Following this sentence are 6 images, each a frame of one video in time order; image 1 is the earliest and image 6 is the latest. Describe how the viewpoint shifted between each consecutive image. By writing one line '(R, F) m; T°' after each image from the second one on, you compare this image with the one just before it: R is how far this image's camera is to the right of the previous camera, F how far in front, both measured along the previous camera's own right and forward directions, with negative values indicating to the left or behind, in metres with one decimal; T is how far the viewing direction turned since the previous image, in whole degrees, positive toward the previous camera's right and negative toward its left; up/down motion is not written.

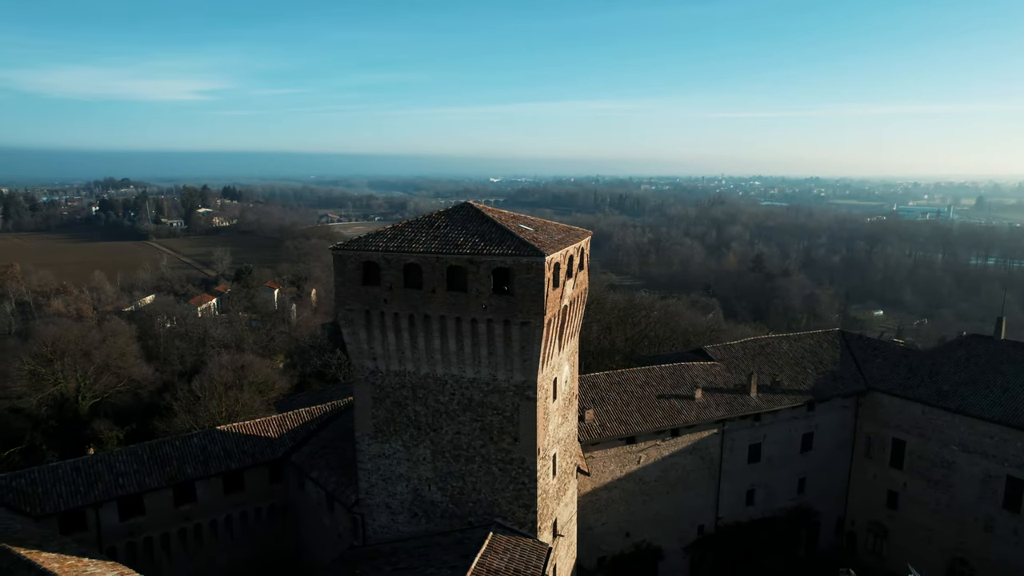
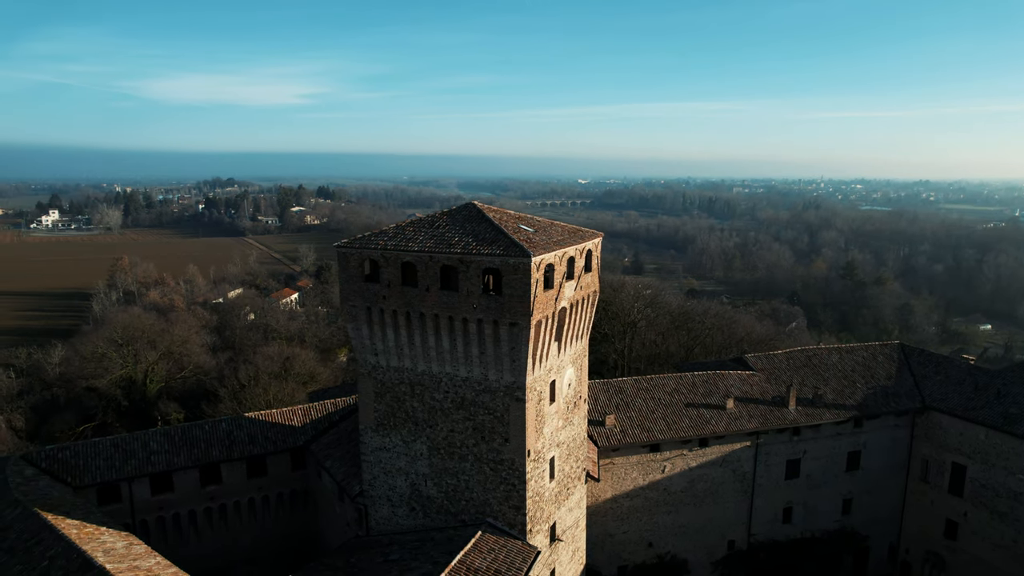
(+1.9, +0.1) m; -7°
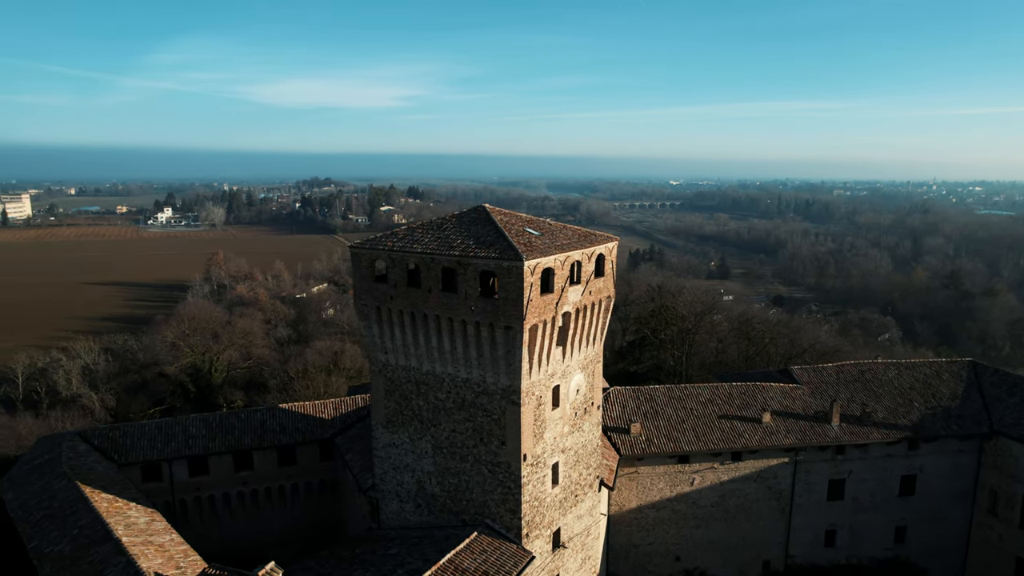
(+1.8, +0.1) m; -8°
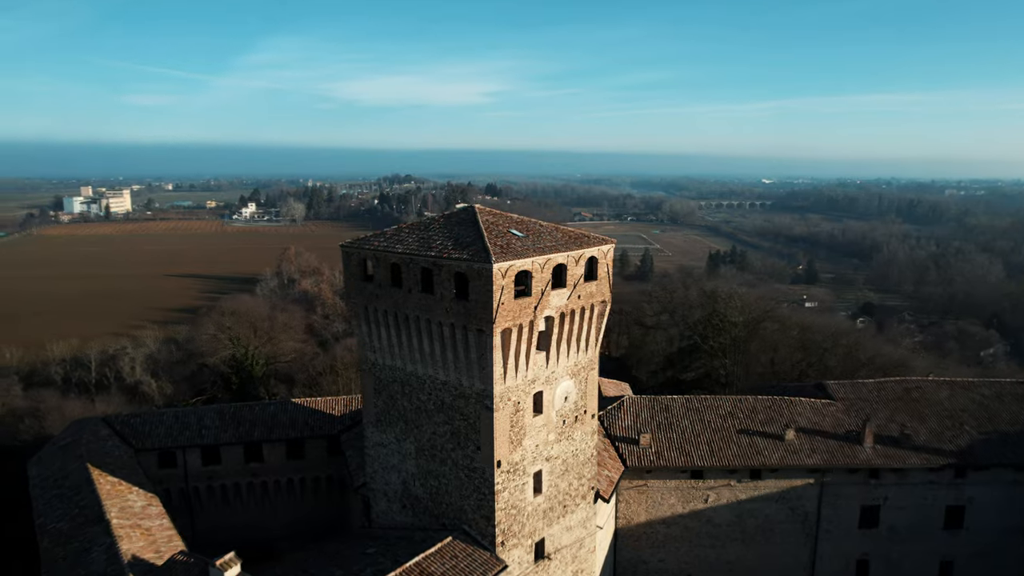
(+2.1, +0.5) m; -7°
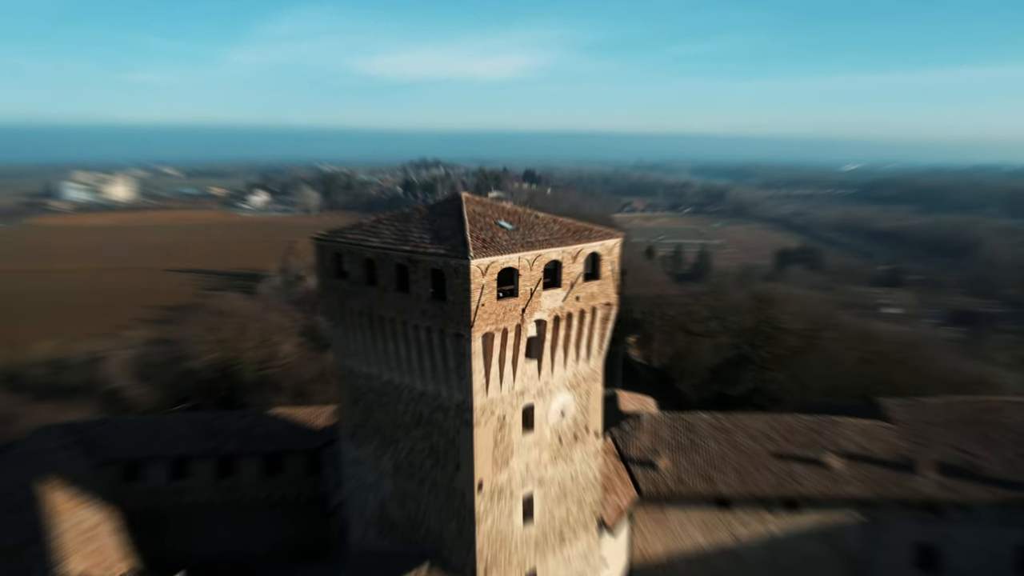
(+1.2, +1.6) m; -5°
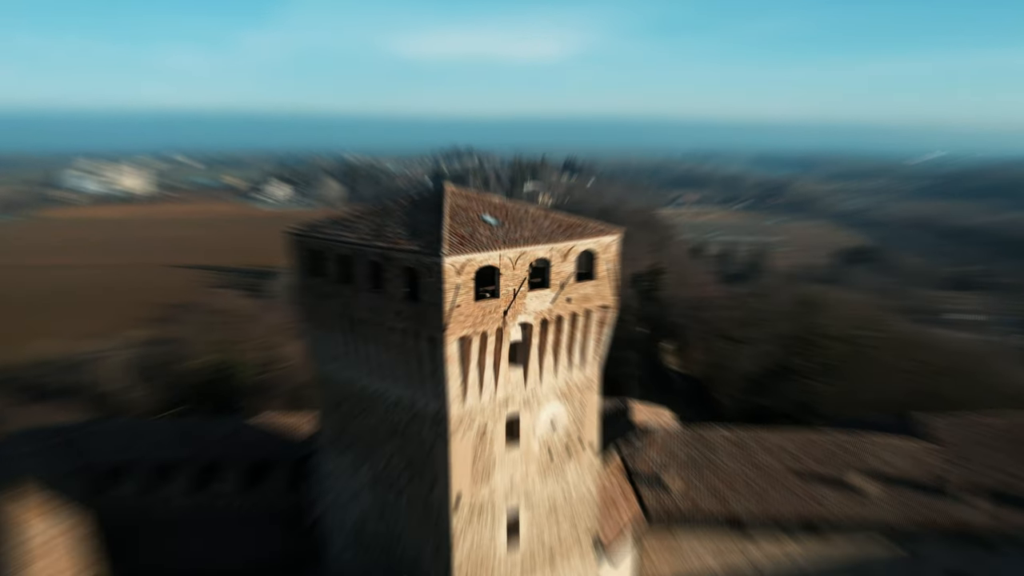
(+1.0, +1.0) m; -4°
